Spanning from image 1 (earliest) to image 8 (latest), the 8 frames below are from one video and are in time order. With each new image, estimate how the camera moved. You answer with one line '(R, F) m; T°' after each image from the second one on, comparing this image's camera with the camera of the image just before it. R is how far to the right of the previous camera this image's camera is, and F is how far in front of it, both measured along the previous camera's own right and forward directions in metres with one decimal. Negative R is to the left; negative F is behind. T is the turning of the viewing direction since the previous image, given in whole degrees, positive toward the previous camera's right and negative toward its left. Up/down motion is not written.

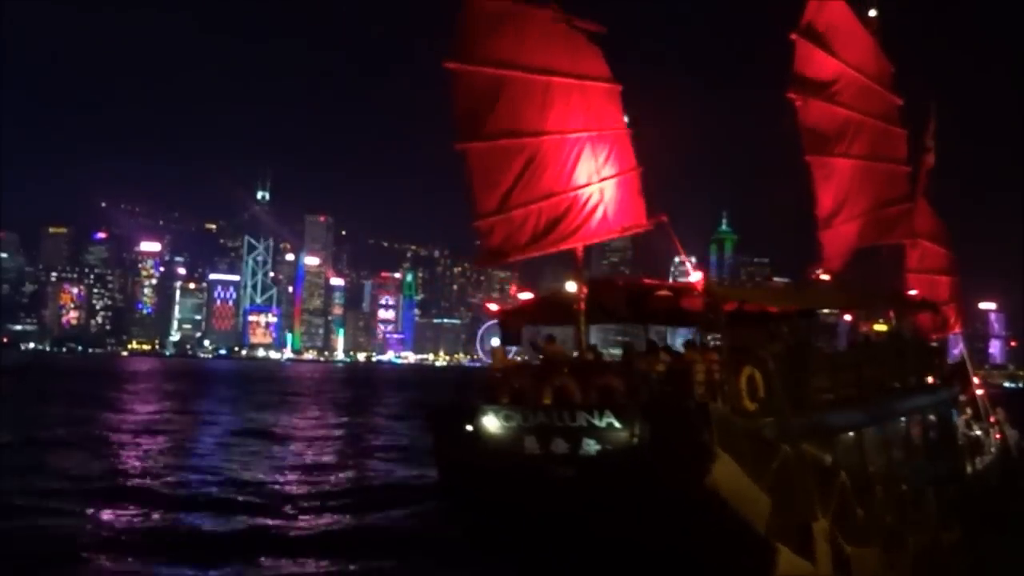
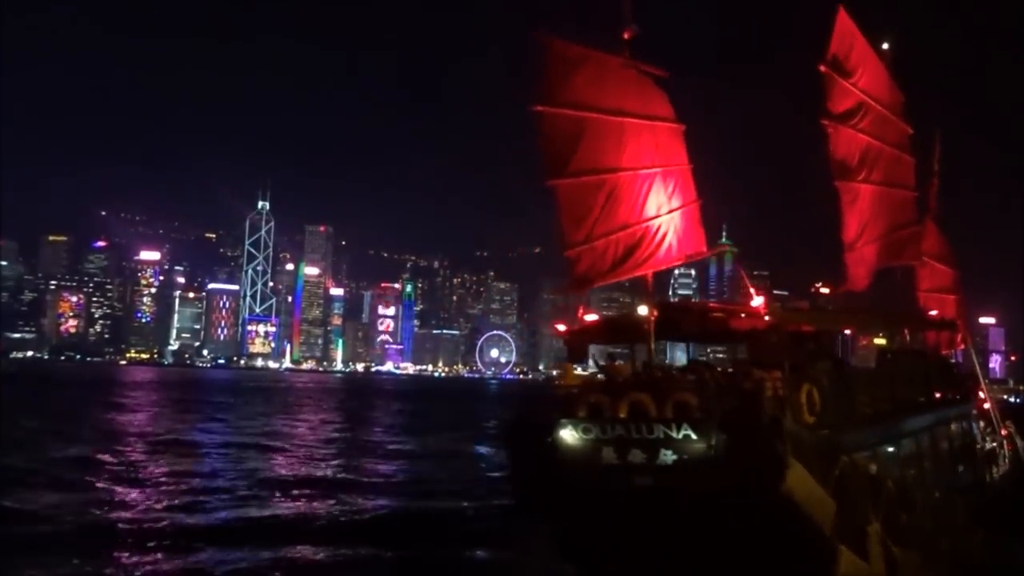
(-0.5, -0.6) m; 0°
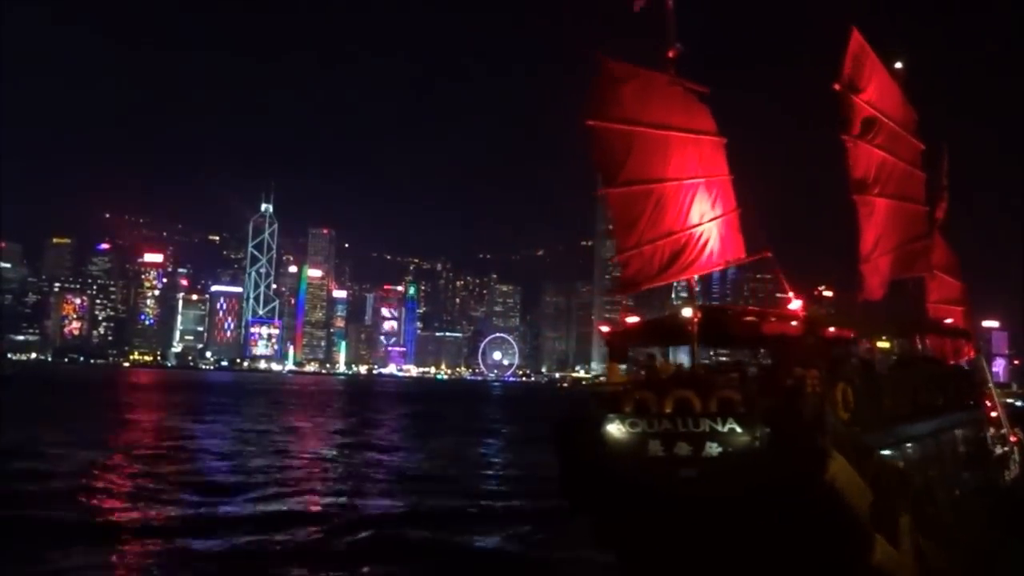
(-0.4, -0.4) m; 0°
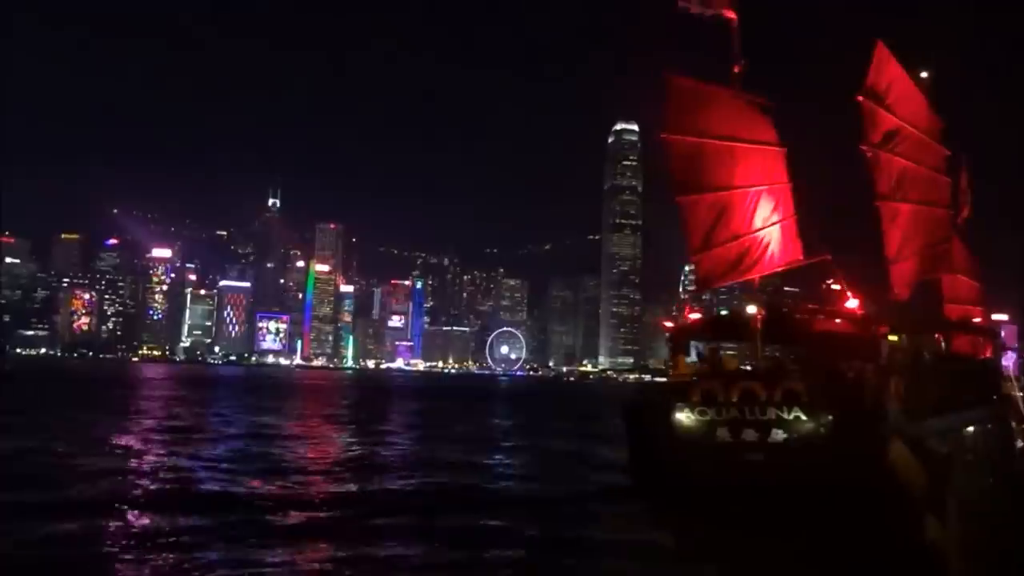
(-0.6, -0.6) m; 0°
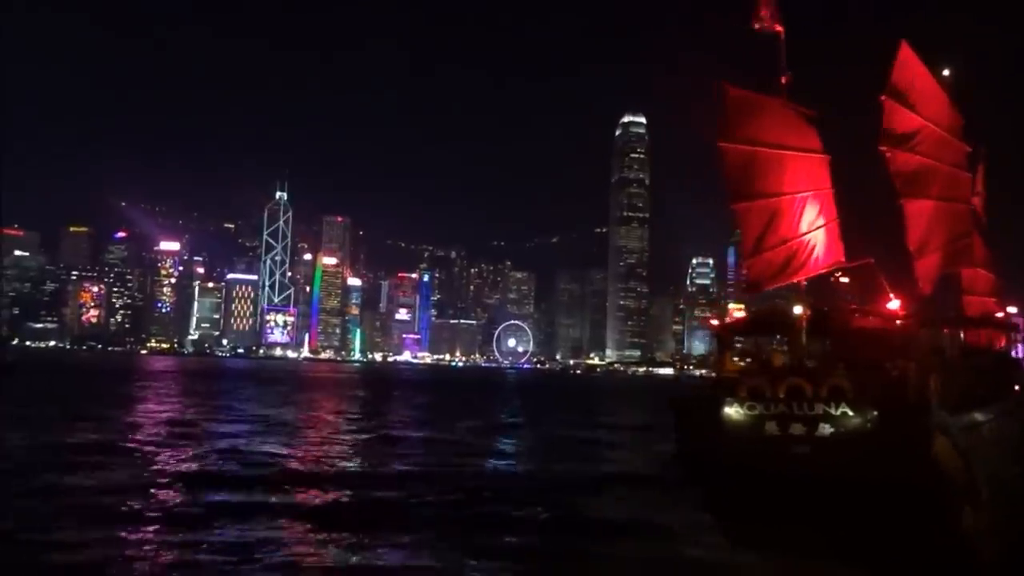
(-0.4, -0.4) m; 0°
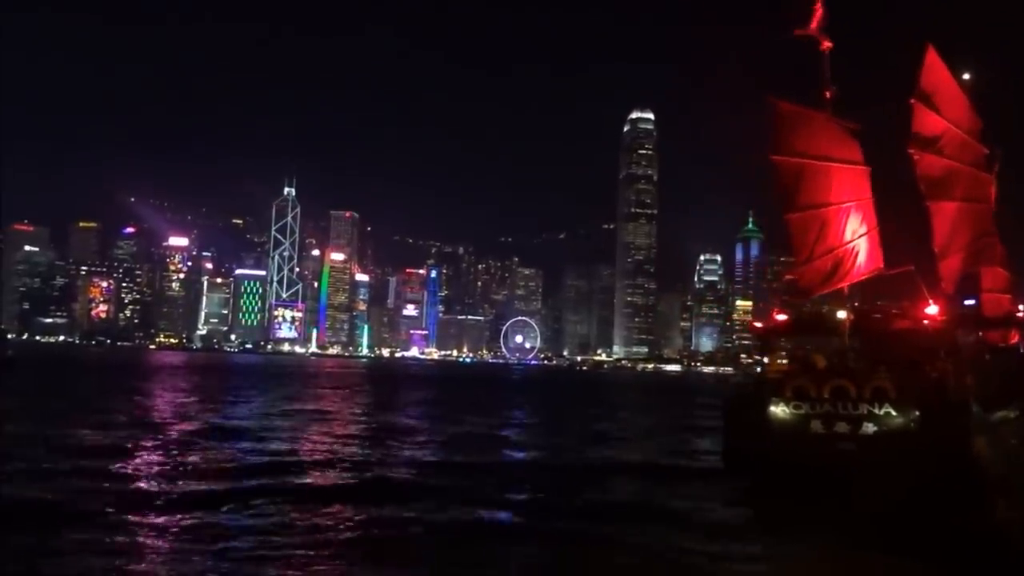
(-0.5, -0.5) m; 0°
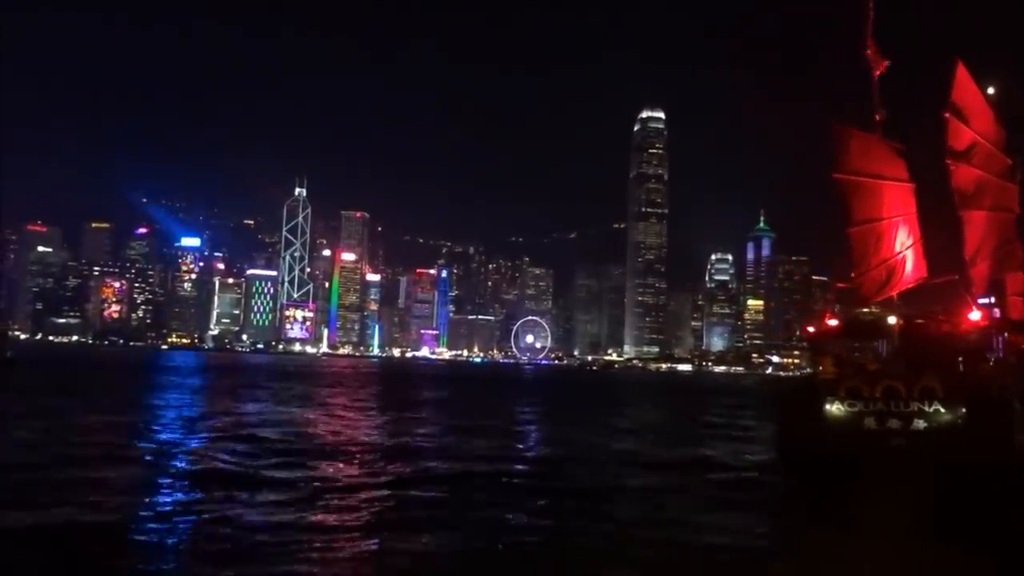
(+0.4, -0.6) m; -1°
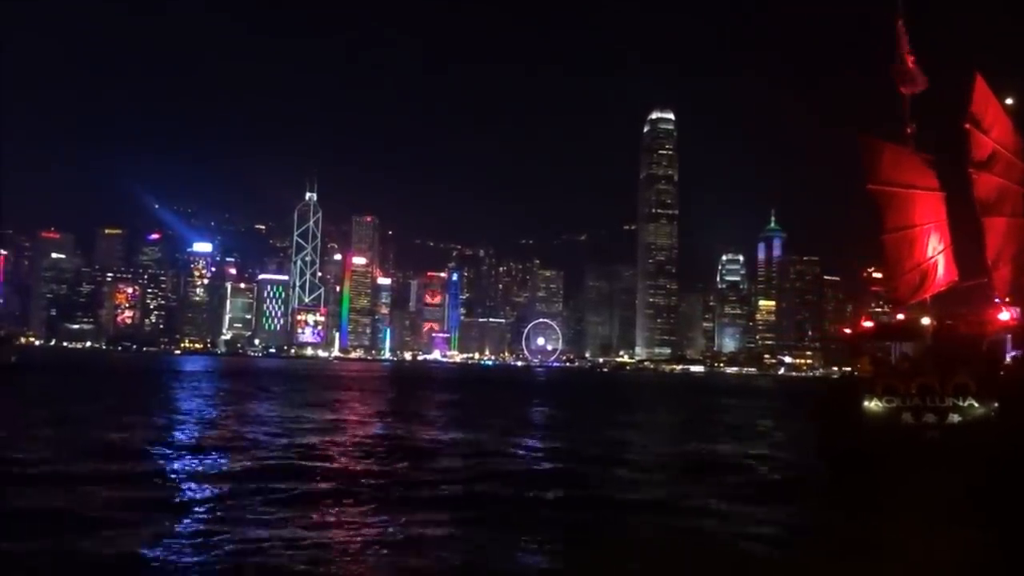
(-0.1, -1.4) m; -1°
